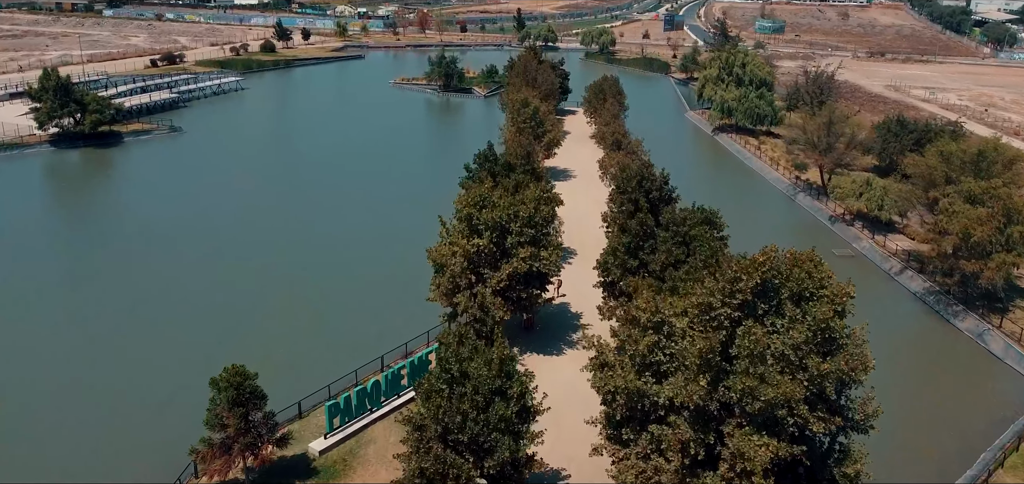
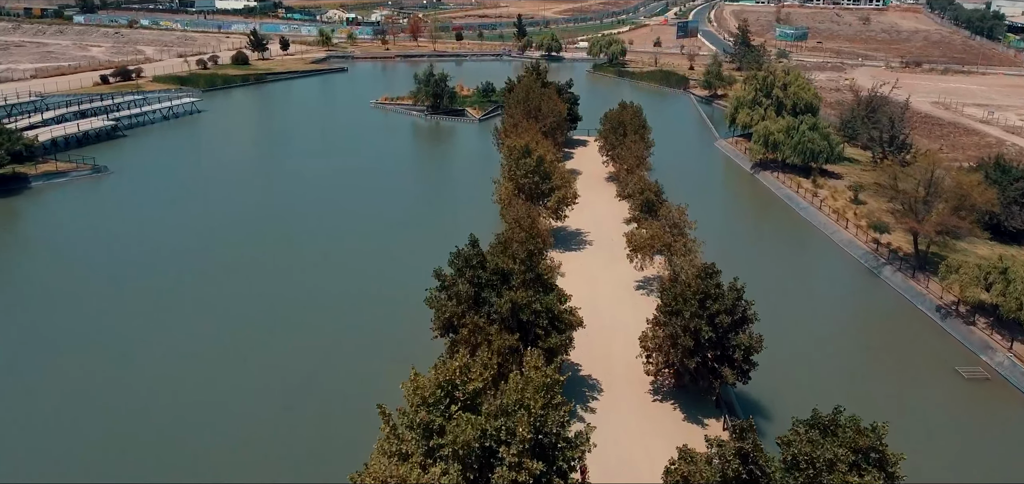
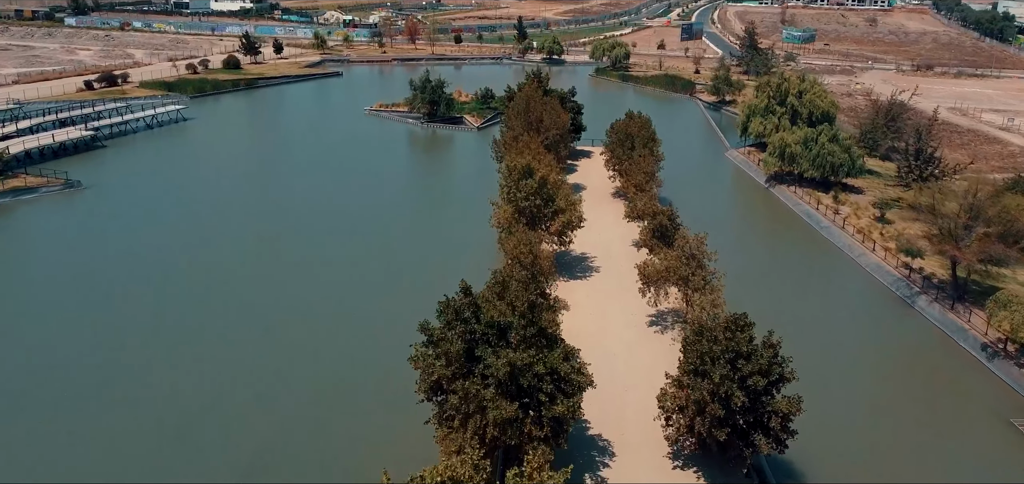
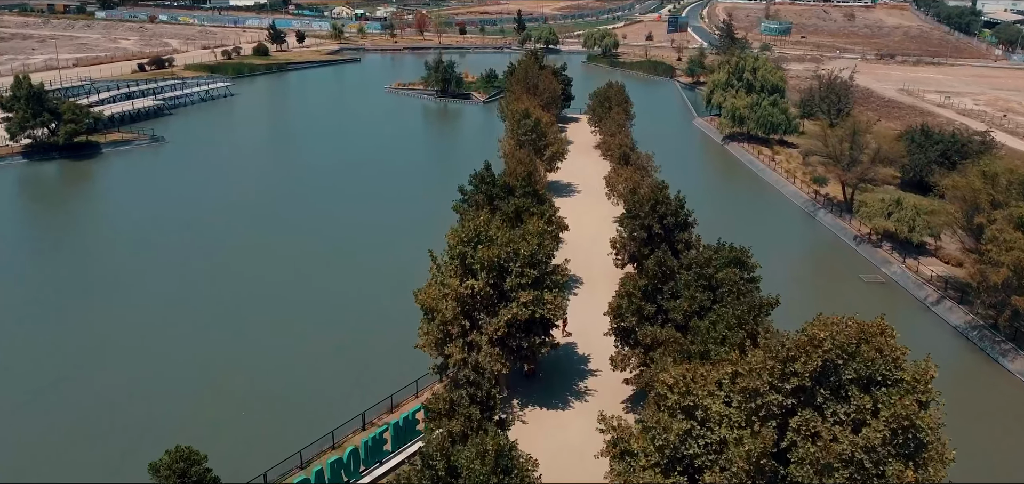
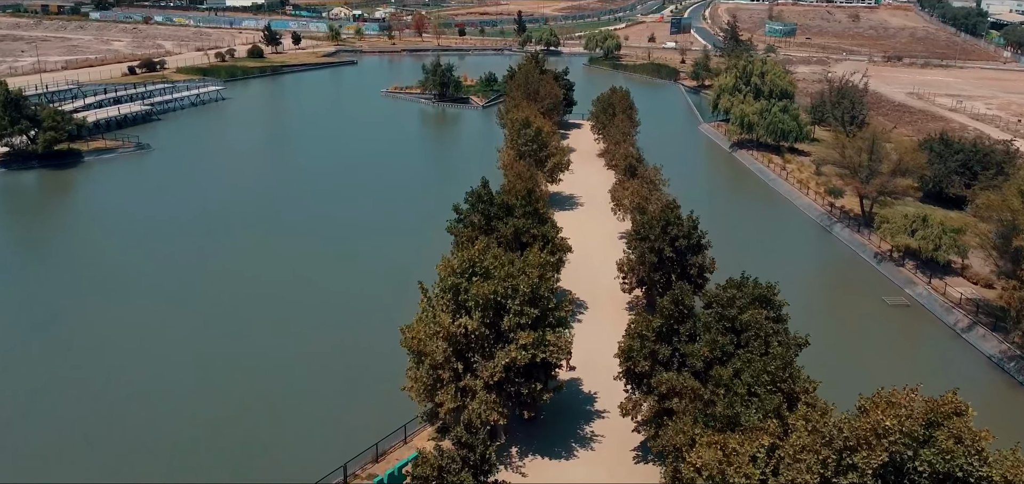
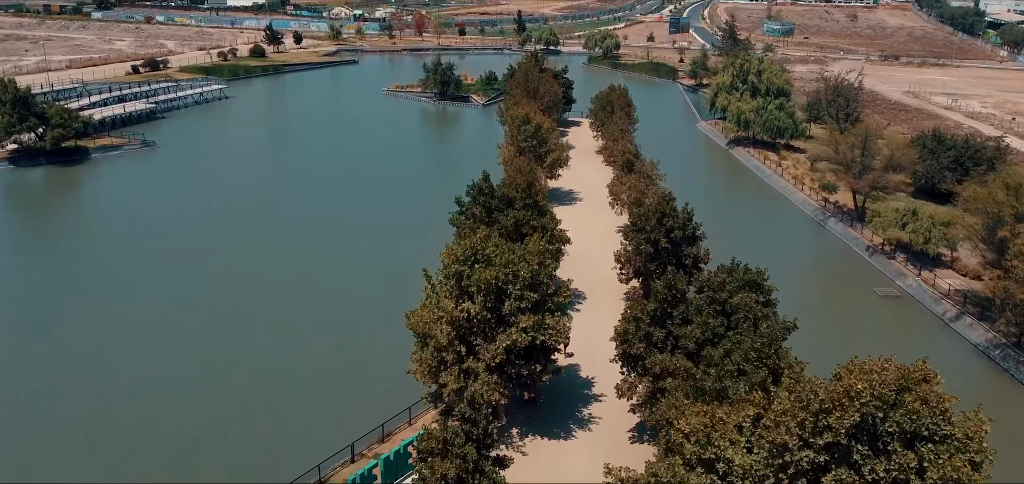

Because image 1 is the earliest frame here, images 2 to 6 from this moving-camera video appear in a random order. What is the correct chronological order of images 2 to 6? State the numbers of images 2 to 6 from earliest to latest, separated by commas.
4, 6, 5, 2, 3
